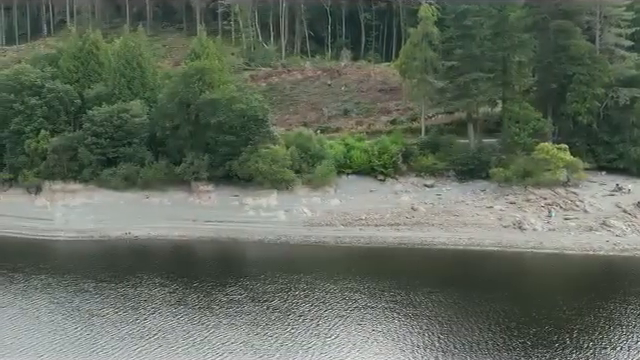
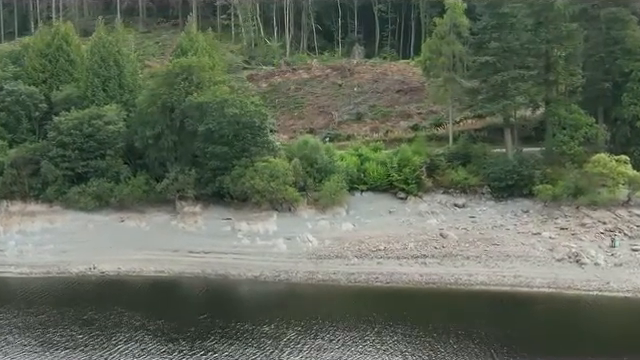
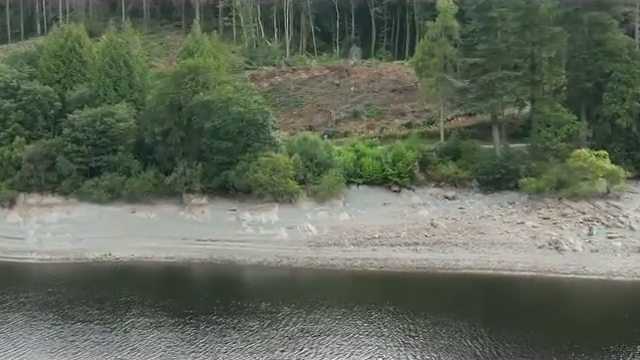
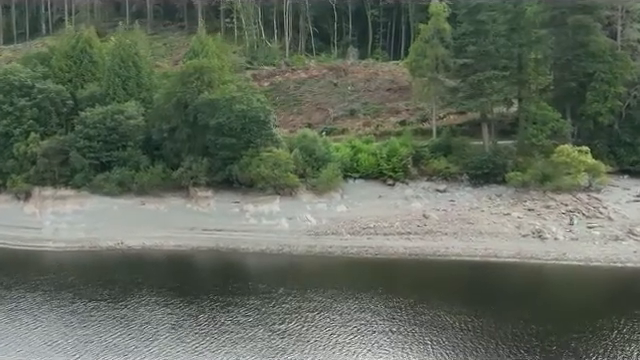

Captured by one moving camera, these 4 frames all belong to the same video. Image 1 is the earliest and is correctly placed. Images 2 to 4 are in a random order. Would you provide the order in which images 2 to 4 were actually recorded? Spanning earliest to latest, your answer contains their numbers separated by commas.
4, 3, 2
